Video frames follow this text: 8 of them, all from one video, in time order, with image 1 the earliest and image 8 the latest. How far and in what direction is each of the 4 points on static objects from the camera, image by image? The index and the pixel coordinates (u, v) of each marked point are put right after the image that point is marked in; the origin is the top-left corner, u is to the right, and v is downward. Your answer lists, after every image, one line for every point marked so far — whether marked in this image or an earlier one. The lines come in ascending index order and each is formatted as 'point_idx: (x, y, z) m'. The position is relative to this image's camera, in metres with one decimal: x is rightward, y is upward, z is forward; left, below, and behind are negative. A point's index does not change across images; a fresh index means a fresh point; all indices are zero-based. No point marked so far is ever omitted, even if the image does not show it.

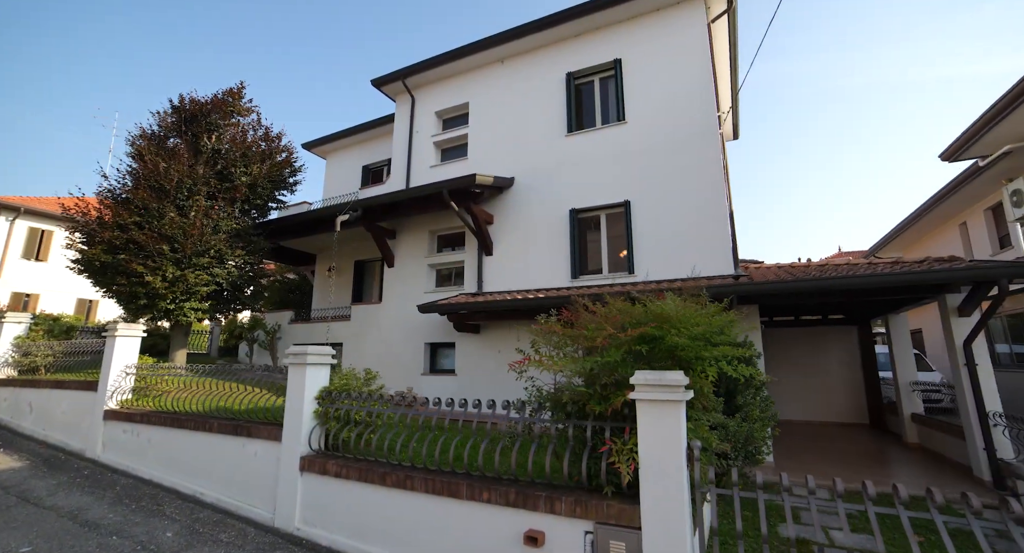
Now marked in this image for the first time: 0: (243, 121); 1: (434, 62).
0: (-6.5, +3.7, +10.8) m
1: (-2.0, +5.6, +11.8) m
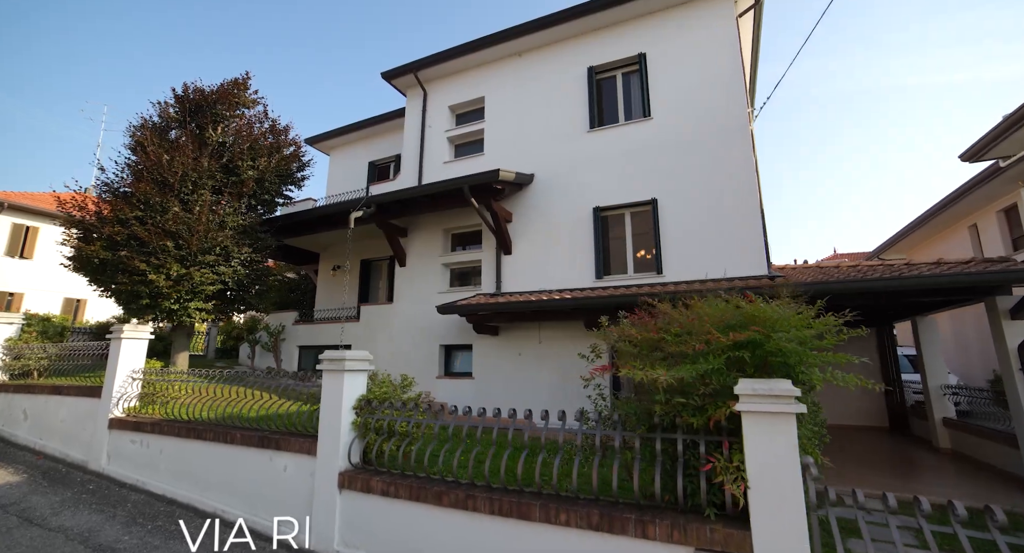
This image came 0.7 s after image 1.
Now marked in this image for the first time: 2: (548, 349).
0: (-6.0, +3.7, +10.3) m
1: (-1.6, +5.6, +11.4) m
2: (+0.8, -1.5, +9.5) m
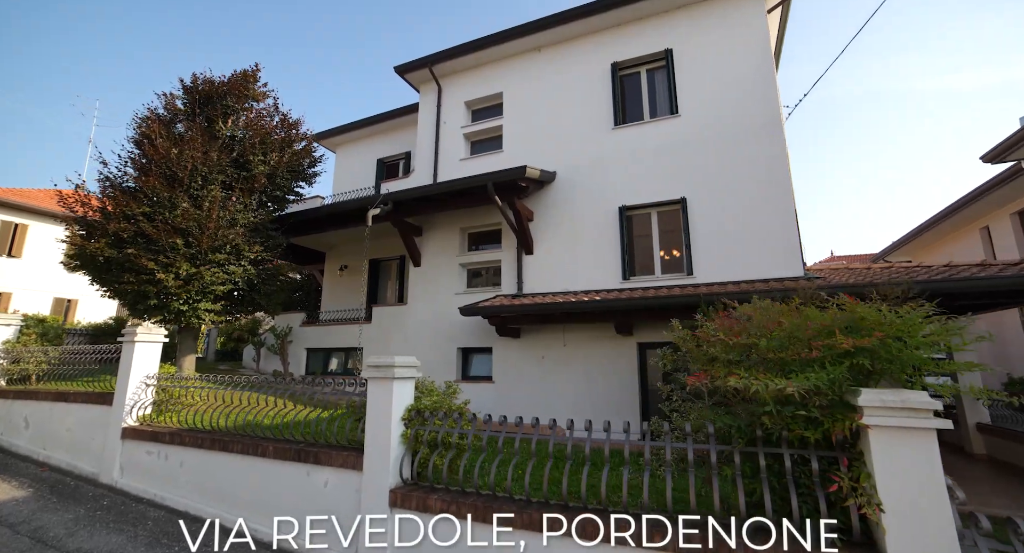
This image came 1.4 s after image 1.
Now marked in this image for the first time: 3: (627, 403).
0: (-5.5, +3.7, +9.9) m
1: (-1.1, +5.6, +11.1) m
2: (+1.2, -1.5, +9.2) m
3: (+2.2, -2.4, +8.6) m
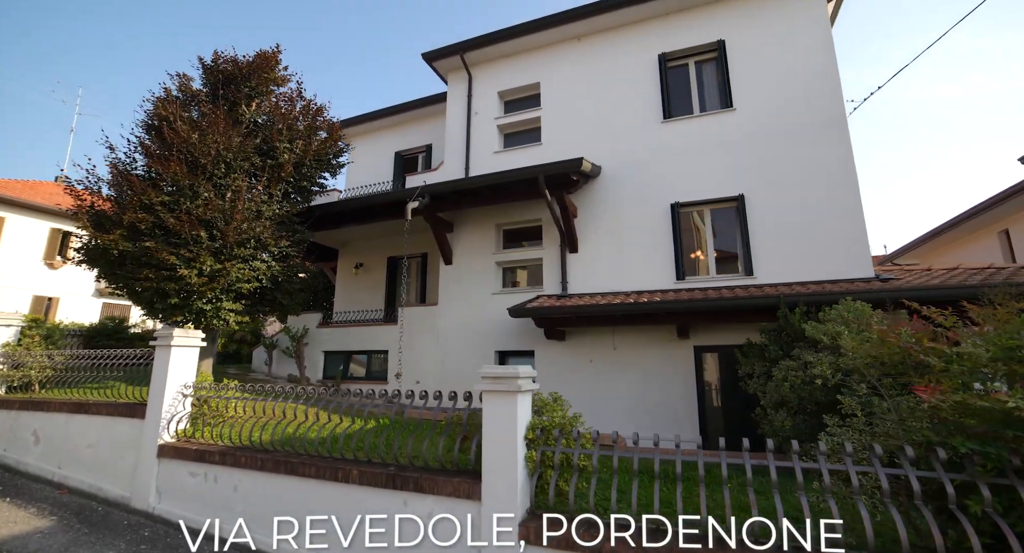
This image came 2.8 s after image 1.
0: (-4.6, +3.8, +9.2) m
1: (-0.3, +5.6, +10.5) m
2: (+2.1, -1.5, +8.7) m
3: (+3.1, -2.4, +8.1) m
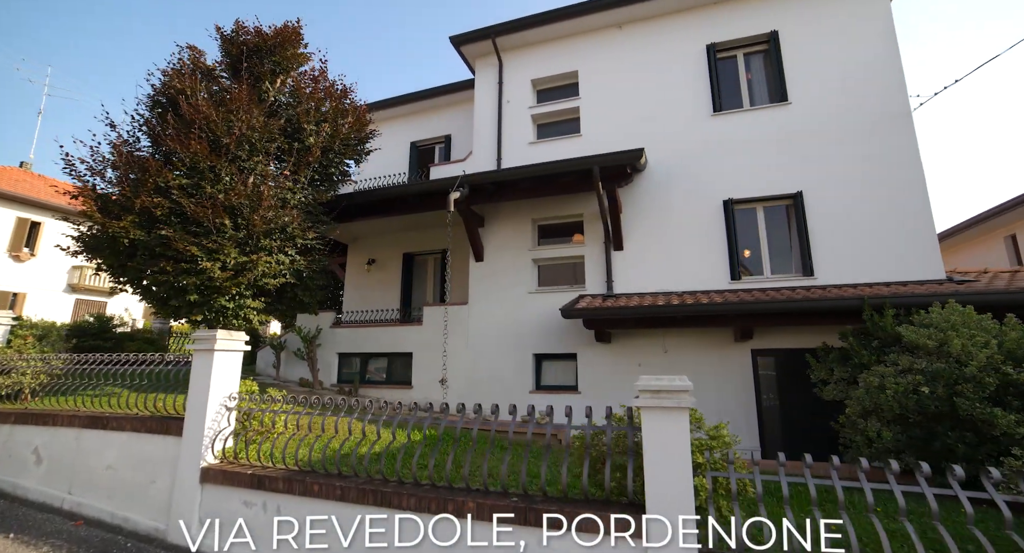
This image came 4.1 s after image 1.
0: (-3.8, +3.9, +8.4) m
1: (+0.5, +5.6, +9.9) m
2: (+2.9, -1.5, +8.2) m
3: (+3.9, -2.4, +7.7) m
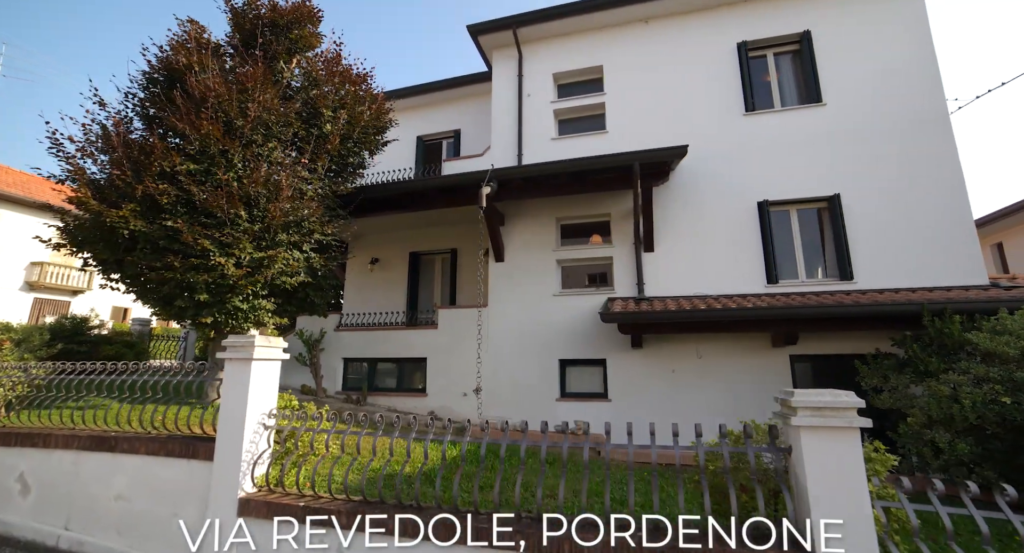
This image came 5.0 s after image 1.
0: (-3.2, +3.9, +7.7) m
1: (+1.0, +5.6, +9.5) m
2: (+3.5, -1.6, +7.9) m
3: (+4.5, -2.5, +7.4) m
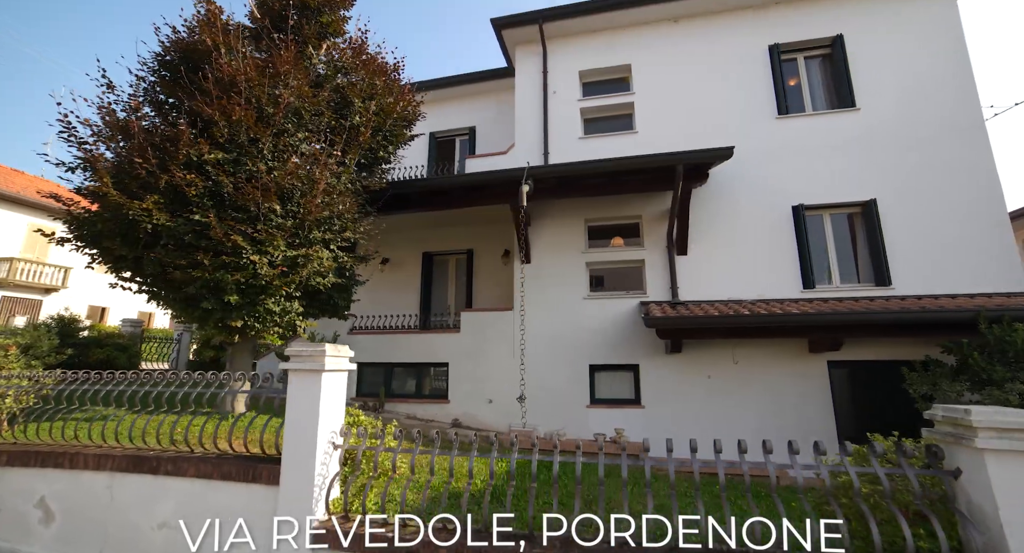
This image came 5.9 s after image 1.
0: (-2.6, +3.9, +7.3) m
1: (+1.6, +5.5, +9.3) m
2: (+4.0, -1.7, +7.8) m
3: (+5.0, -2.6, +7.3) m
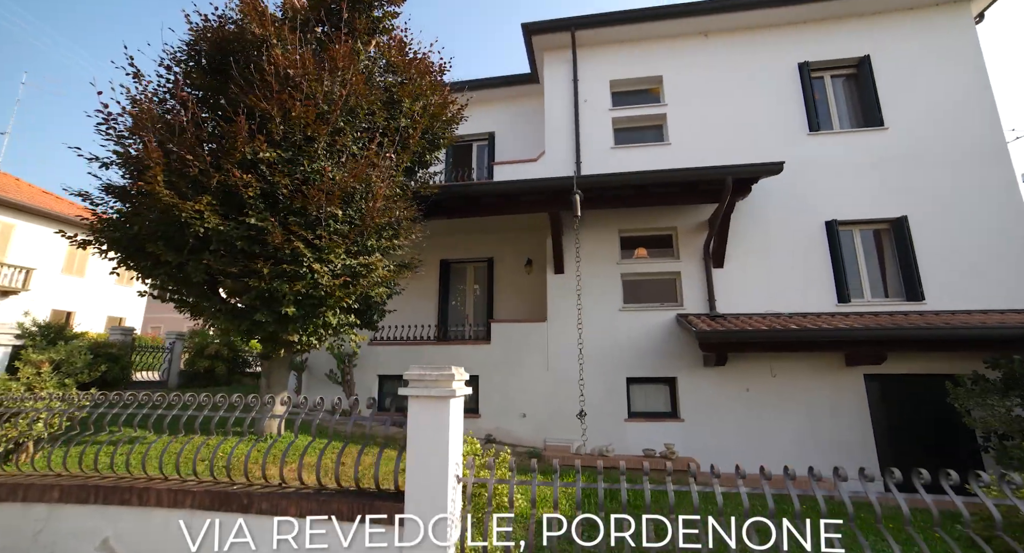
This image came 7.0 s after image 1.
0: (-1.8, +3.7, +6.9) m
1: (+2.3, +5.3, +9.2) m
2: (+4.7, -1.9, +7.8) m
3: (+5.7, -2.8, +7.4) m
